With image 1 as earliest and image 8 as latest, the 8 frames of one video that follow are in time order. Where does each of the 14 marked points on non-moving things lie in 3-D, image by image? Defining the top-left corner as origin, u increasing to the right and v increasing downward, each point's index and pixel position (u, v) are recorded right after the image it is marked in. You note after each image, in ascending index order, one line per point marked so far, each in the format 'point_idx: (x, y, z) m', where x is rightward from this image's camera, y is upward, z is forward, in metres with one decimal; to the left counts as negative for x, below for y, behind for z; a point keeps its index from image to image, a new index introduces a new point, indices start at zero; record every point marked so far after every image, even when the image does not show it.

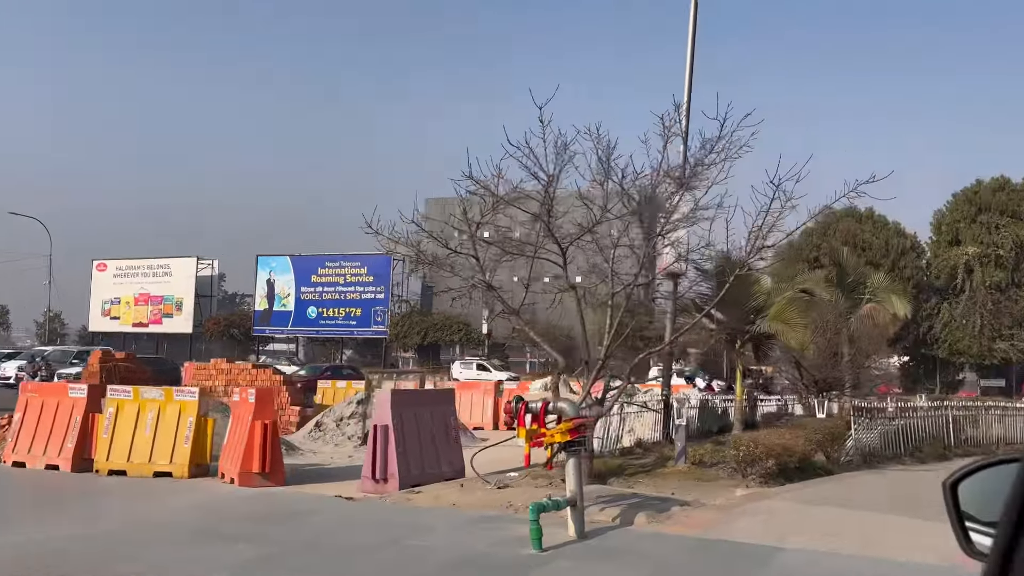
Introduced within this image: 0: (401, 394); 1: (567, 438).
0: (-1.4, -1.4, +10.7) m
1: (+0.5, -1.3, +7.0) m
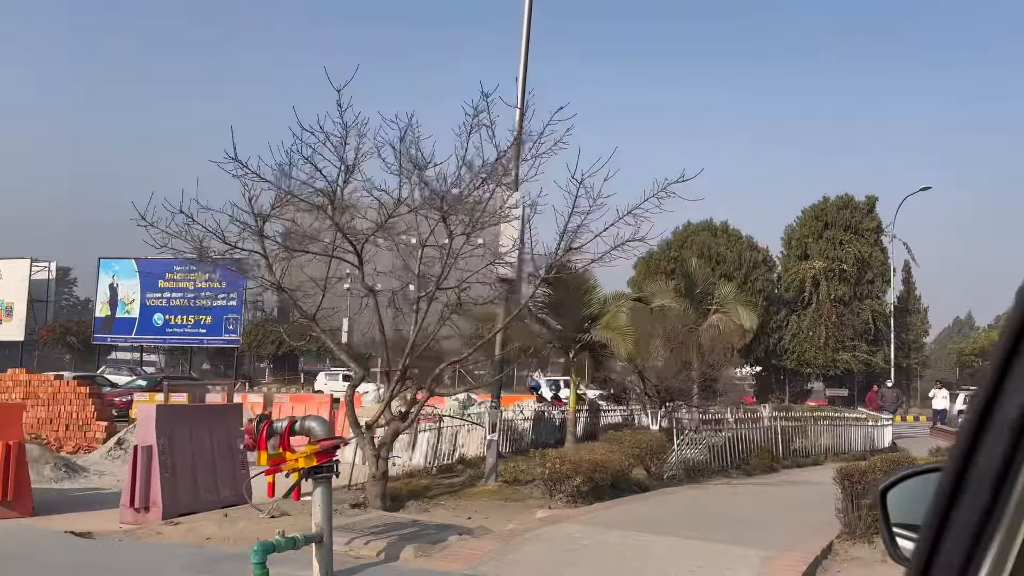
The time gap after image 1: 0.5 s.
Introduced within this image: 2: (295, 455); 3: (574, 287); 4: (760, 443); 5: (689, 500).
0: (-3.8, -1.4, +9.4) m
1: (-1.4, -1.2, +6.0) m
2: (-1.6, -1.2, +6.1) m
3: (+1.0, 0.0, +15.1) m
4: (+4.3, -2.7, +14.6) m
5: (+2.1, -2.6, +10.1) m
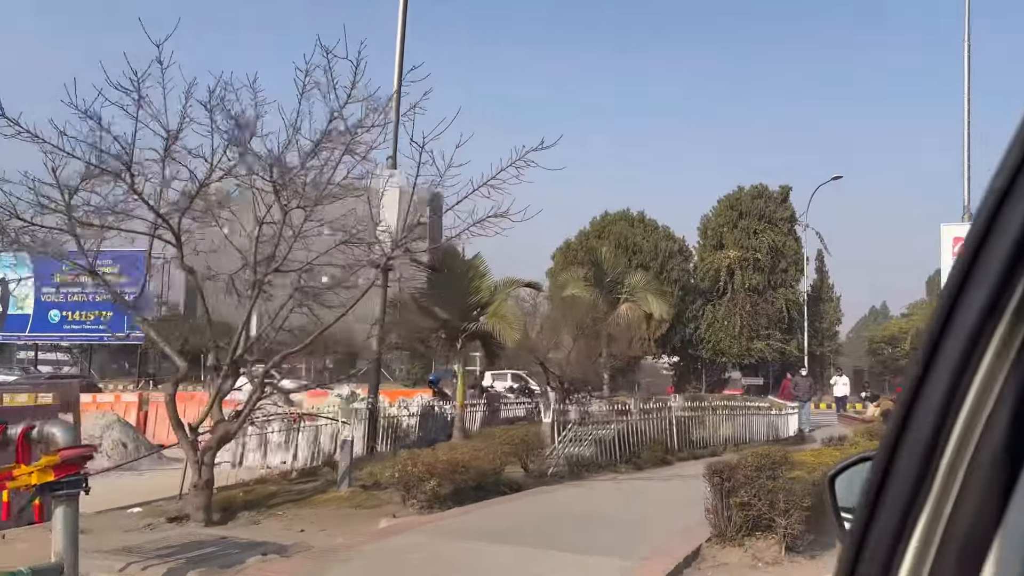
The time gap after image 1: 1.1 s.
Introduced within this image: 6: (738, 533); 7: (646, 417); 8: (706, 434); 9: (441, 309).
0: (-5.3, -1.2, +8.1) m
1: (-2.7, -1.1, +4.9) m
2: (-2.8, -1.1, +5.0) m
3: (-1.0, +0.3, +14.1) m
4: (+2.3, -2.4, +13.9) m
5: (+0.5, -2.3, +9.3) m
6: (+1.9, -2.1, +7.1) m
7: (+2.2, -2.2, +14.0) m
8: (+3.7, -2.8, +16.0) m
9: (-1.2, -0.3, +14.0) m
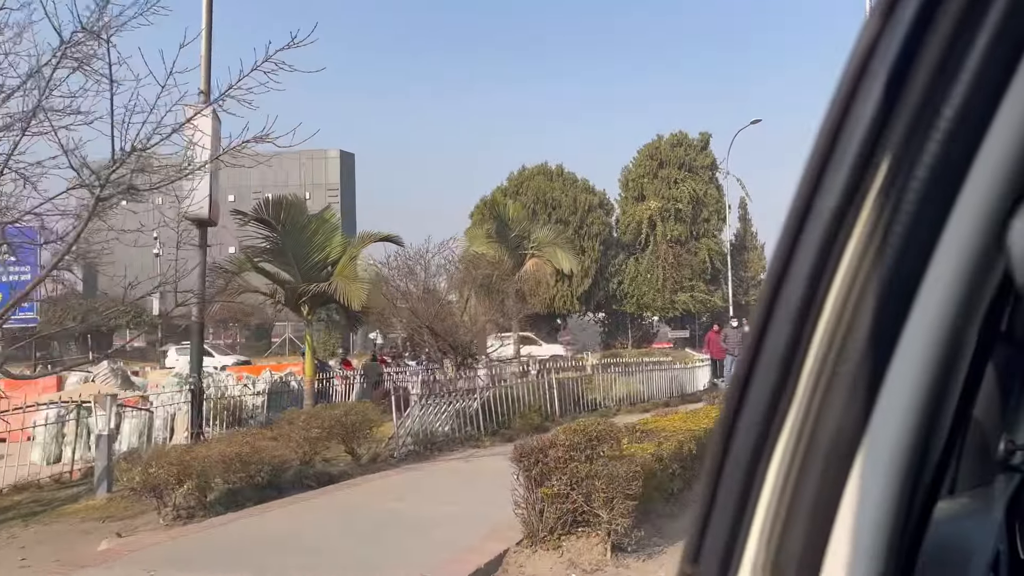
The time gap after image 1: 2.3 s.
0: (-7.0, -1.0, +5.9) m
1: (-4.2, -0.9, +2.9) m
2: (-4.3, -0.9, +3.0) m
3: (-3.2, +0.9, +12.2) m
4: (+0.2, -1.6, +12.4) m
5: (-1.2, -1.8, +7.6) m
6: (+0.3, -1.6, +5.5) m
7: (+0.1, -1.4, +12.4) m
8: (+1.4, -1.9, +14.5) m
9: (-3.4, +0.3, +12.1) m
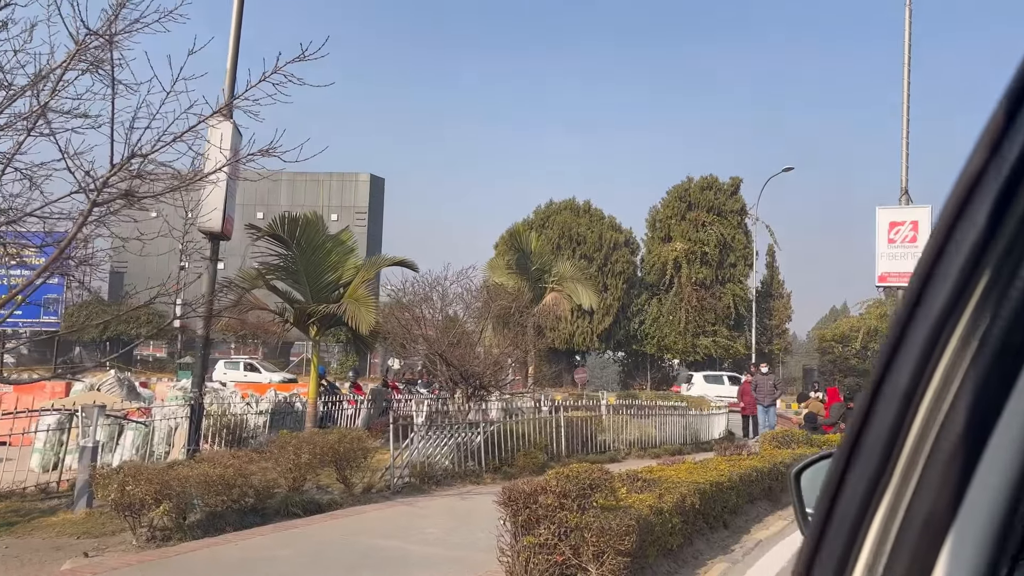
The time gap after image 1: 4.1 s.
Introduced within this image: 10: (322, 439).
0: (-7.1, -0.8, +5.8) m
1: (-4.3, -0.8, +2.8) m
2: (-4.5, -0.7, +2.8) m
3: (-3.0, +0.6, +12.0) m
4: (+0.3, -2.1, +12.0) m
5: (-1.3, -2.1, +7.3) m
6: (+0.2, -1.8, +5.1) m
7: (+0.2, -1.9, +12.1) m
8: (+1.6, -2.5, +14.1) m
9: (-3.2, 0.0, +11.9) m
10: (-1.9, -1.5, +8.3) m
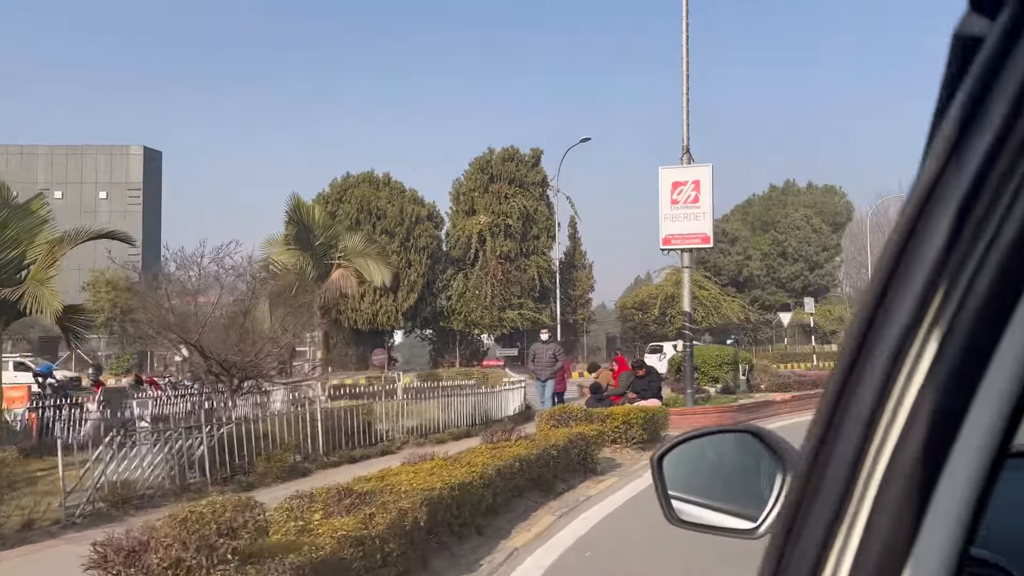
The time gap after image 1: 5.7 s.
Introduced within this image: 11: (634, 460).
0: (-8.7, -0.9, +2.6) m
1: (-5.4, -0.8, +0.2) m
2: (-5.6, -0.8, +0.2) m
3: (-6.1, +0.8, +9.5) m
4: (-2.8, -1.8, +10.2) m
5: (-3.4, -1.9, +5.3) m
6: (-1.5, -1.6, +3.5) m
7: (-2.9, -1.5, +10.3) m
8: (-2.0, -2.1, +12.5) m
9: (-6.3, +0.2, +9.3) m
10: (-4.2, -1.3, +6.1) m
11: (+1.6, -2.3, +11.3) m
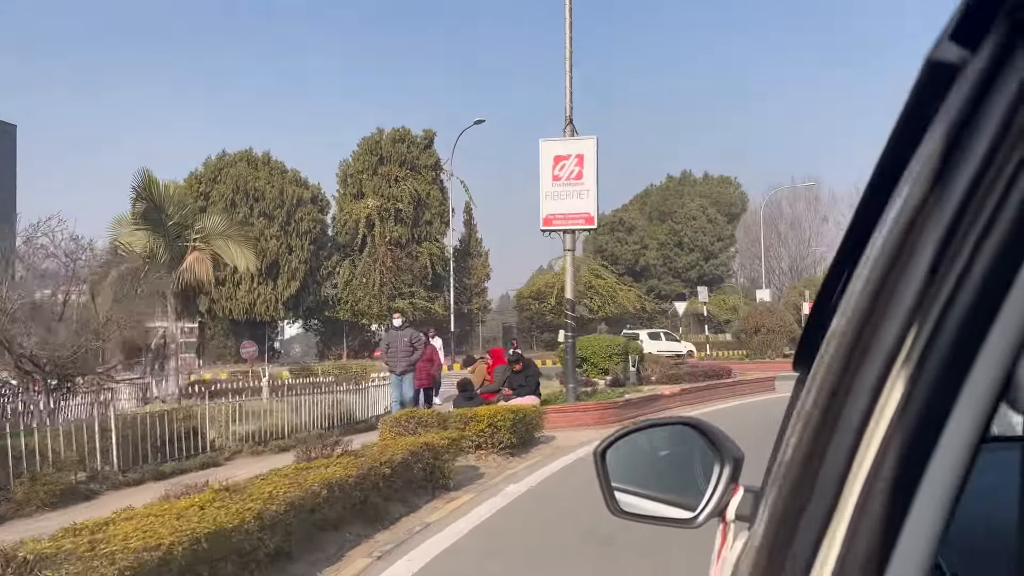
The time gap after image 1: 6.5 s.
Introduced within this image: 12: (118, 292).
0: (-9.5, -0.8, 0.0) m
1: (-5.9, -0.7, -2.0) m
2: (-6.0, -0.7, -2.0) m
3: (-7.6, +1.0, +7.1) m
4: (-4.4, -1.6, +8.3) m
5: (-4.5, -1.7, +3.2) m
6: (-2.4, -1.5, +1.7) m
7: (-4.6, -1.3, +8.3) m
8: (-3.9, -1.8, +10.6) m
9: (-7.8, +0.4, +7.0) m
10: (-5.3, -1.2, +4.0) m
11: (-0.2, -2.1, +9.8) m
12: (-7.9, 0.0, +16.3) m
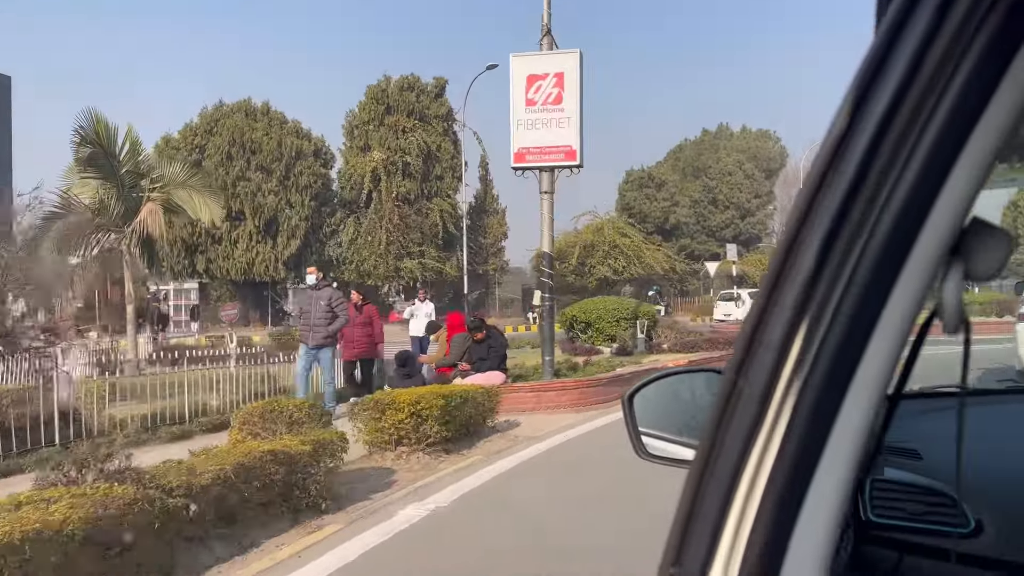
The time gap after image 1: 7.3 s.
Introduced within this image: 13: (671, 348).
0: (-10.6, -0.7, -2.0) m
1: (-7.1, -0.8, -4.2) m
2: (-7.3, -0.7, -4.2) m
3: (-8.4, +1.4, +4.9) m
4: (-5.2, -1.2, +6.0) m
5: (-5.4, -1.5, +1.0) m
6: (-3.4, -1.4, -0.6) m
7: (-5.3, -0.9, +6.0) m
8: (-4.5, -1.3, +8.4) m
9: (-8.6, +0.8, +4.8) m
10: (-6.3, -0.9, +1.8) m
11: (-0.8, -1.6, +7.4) m
12: (-8.2, +0.7, +14.1) m
13: (+3.4, -1.3, +17.9) m
